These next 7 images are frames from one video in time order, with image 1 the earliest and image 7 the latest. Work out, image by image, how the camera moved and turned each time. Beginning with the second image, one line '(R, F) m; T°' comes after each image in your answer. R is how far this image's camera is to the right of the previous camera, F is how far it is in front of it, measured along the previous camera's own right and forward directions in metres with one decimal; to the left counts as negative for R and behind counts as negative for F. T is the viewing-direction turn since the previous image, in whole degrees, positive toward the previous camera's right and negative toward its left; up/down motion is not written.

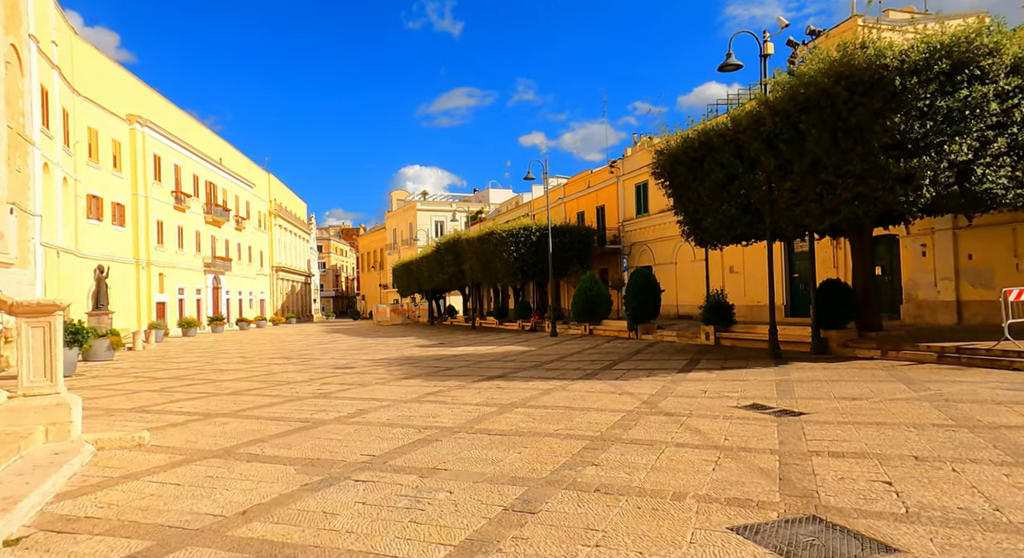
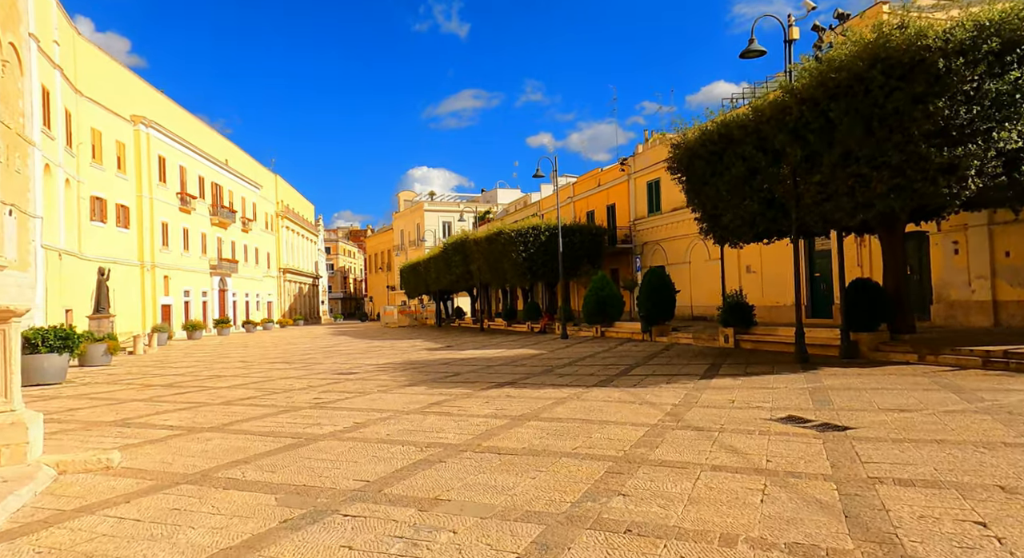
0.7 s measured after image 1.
(0.0, +0.6) m; -1°
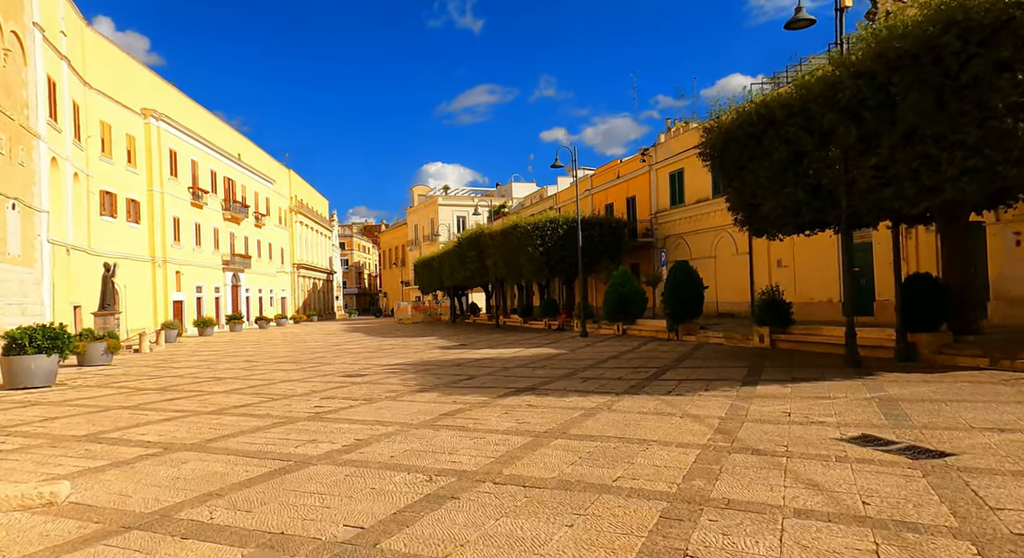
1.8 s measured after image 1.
(-0.1, +1.0) m; -1°
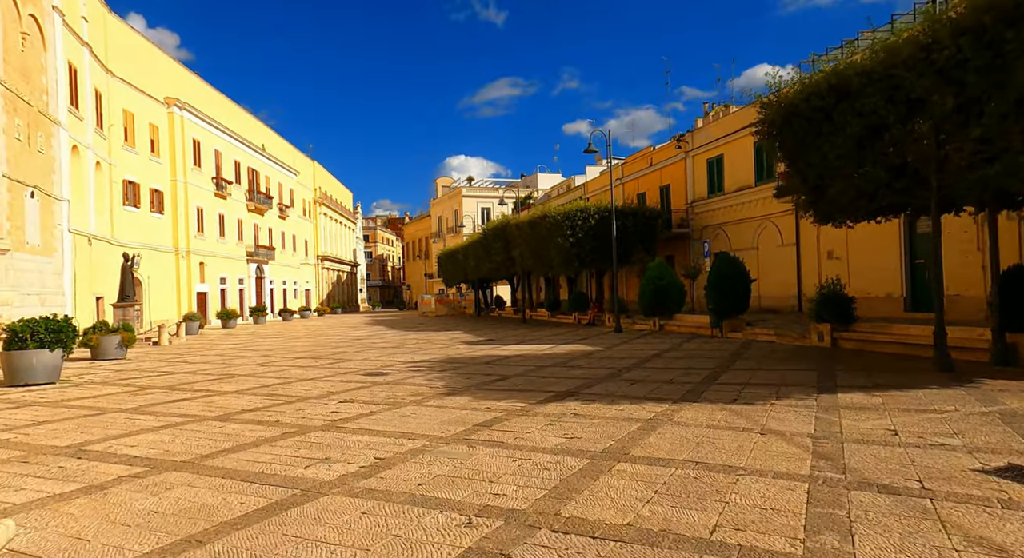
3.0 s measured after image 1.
(-0.2, +1.1) m; -2°
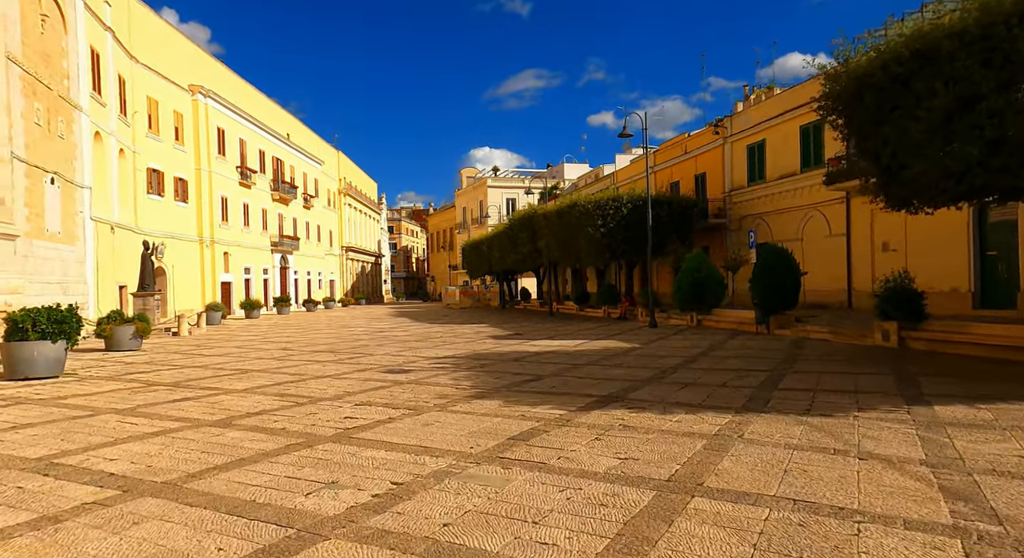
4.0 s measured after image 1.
(-0.2, +1.0) m; -2°
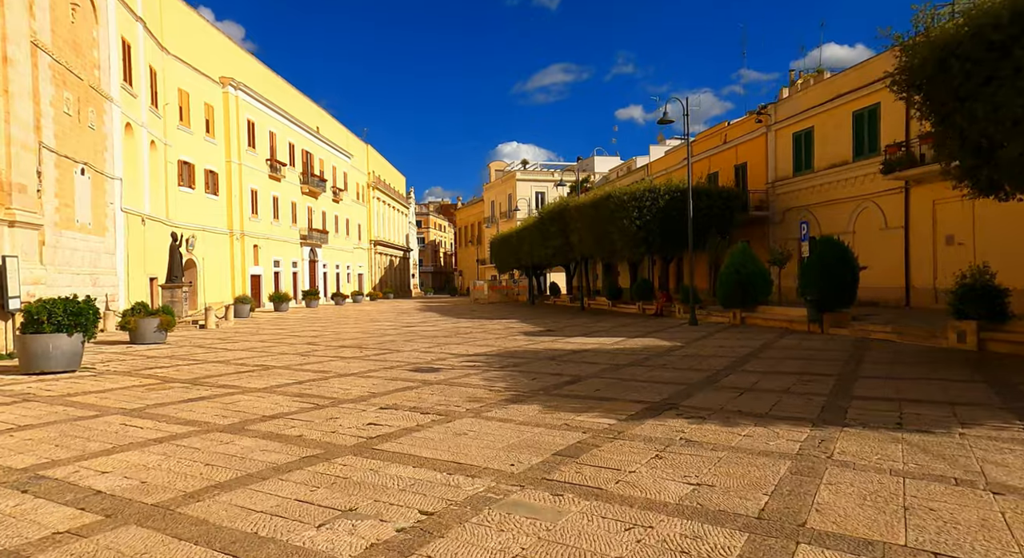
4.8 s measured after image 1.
(-0.2, +0.8) m; -3°
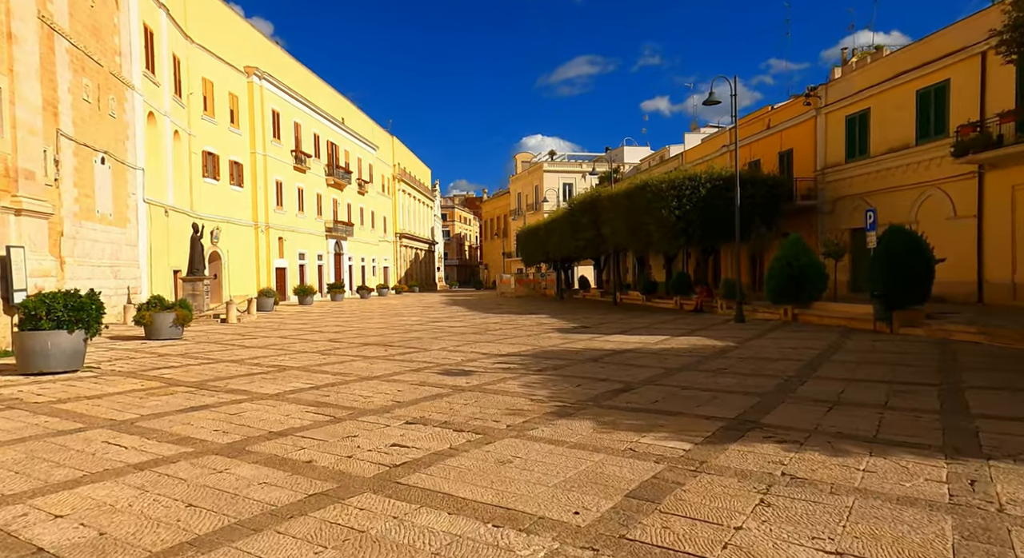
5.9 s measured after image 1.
(-0.2, +1.1) m; -2°
